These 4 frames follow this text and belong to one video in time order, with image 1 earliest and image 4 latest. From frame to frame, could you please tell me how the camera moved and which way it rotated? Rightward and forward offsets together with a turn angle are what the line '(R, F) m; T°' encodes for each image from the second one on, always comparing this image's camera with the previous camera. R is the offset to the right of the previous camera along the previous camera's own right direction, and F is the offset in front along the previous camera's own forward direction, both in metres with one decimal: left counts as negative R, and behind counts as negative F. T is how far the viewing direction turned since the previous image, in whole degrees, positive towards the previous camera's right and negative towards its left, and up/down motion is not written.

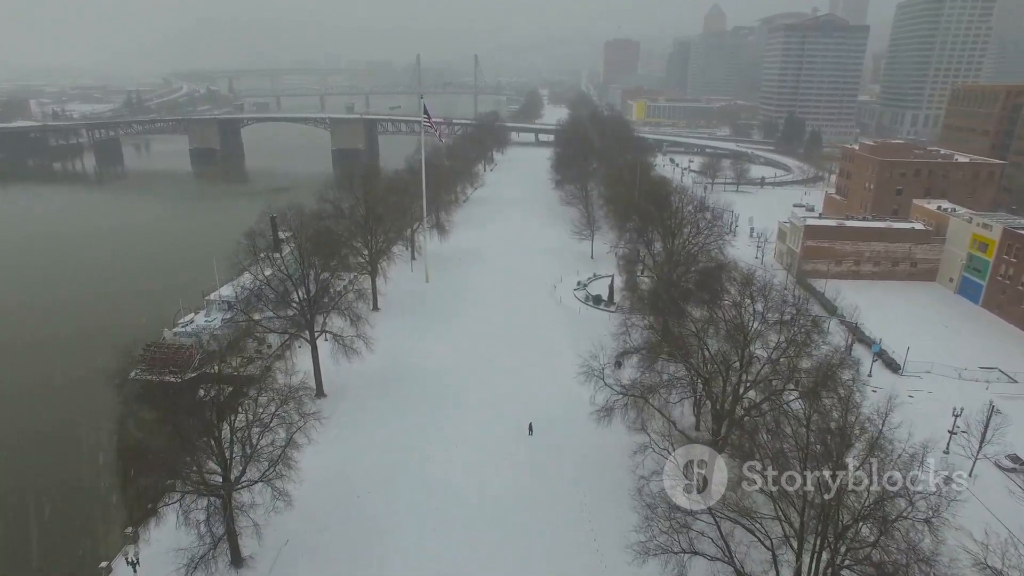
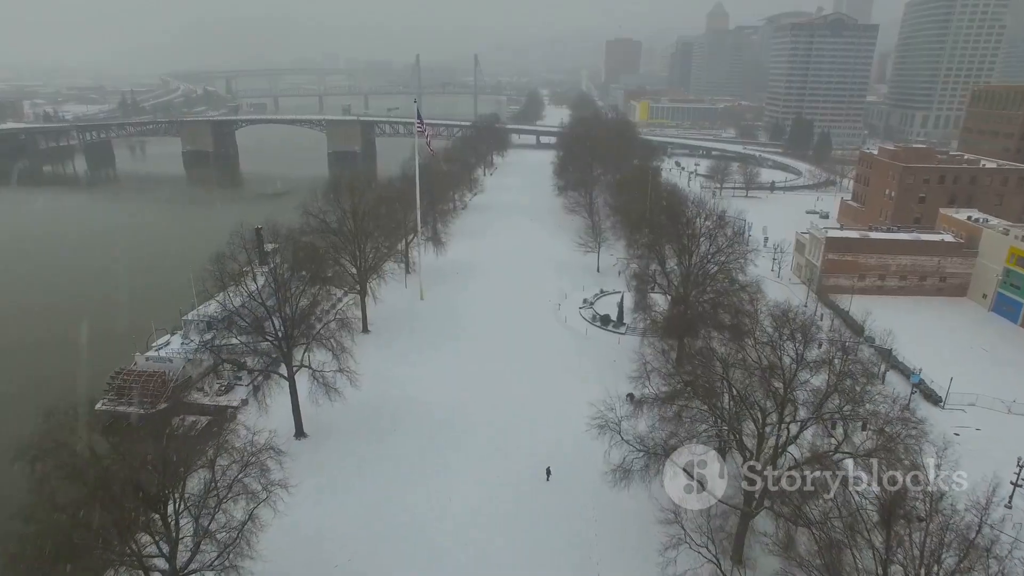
(0.0, +2.9) m; 0°
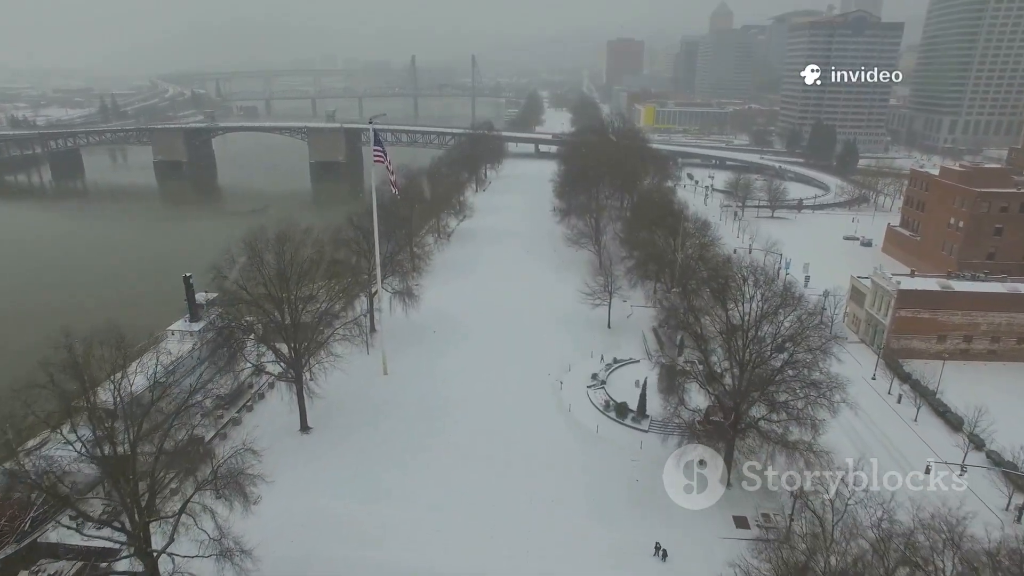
(+0.5, +8.7) m; 0°
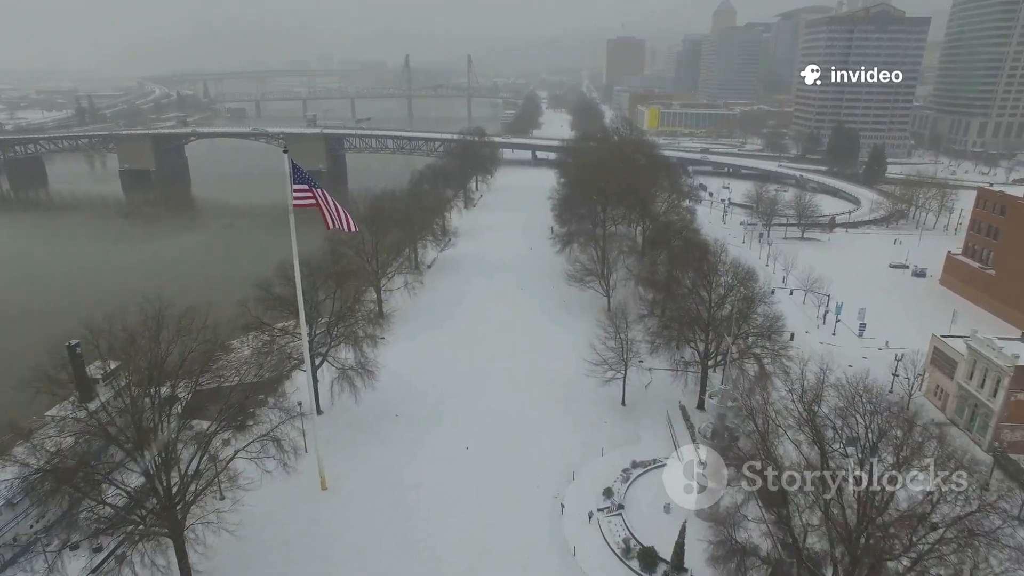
(+0.5, +8.4) m; 0°
